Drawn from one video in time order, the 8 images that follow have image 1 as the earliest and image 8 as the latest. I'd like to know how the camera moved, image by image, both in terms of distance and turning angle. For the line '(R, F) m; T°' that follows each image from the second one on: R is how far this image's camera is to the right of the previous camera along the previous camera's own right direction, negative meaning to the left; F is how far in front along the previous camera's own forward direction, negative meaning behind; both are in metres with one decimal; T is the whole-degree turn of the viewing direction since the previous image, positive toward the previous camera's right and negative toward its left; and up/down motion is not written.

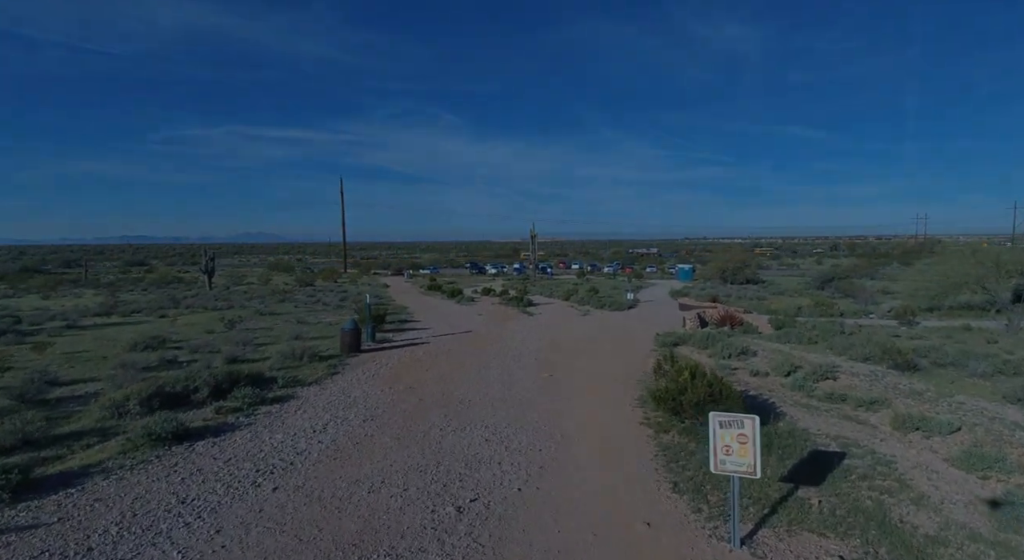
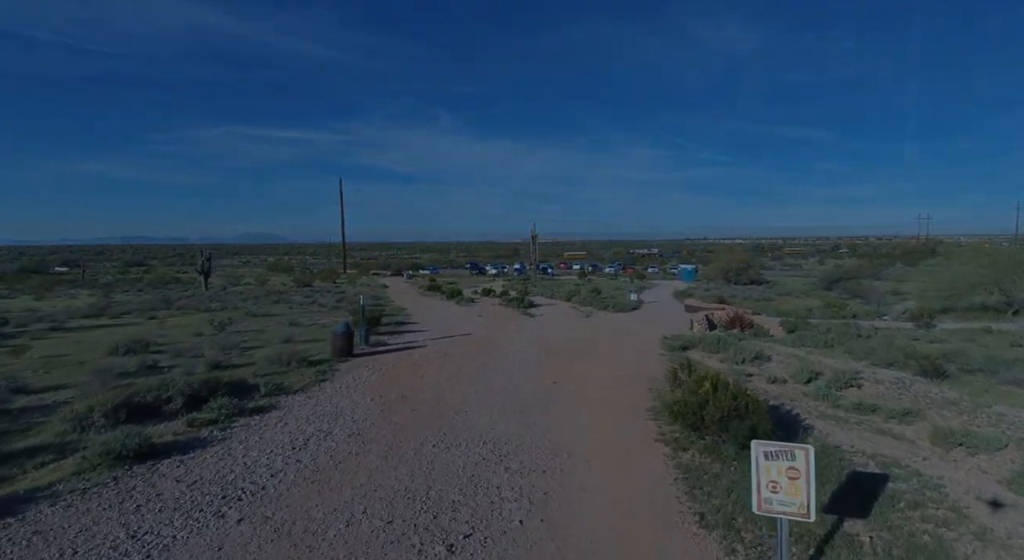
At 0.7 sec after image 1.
(0.0, +1.1) m; 0°
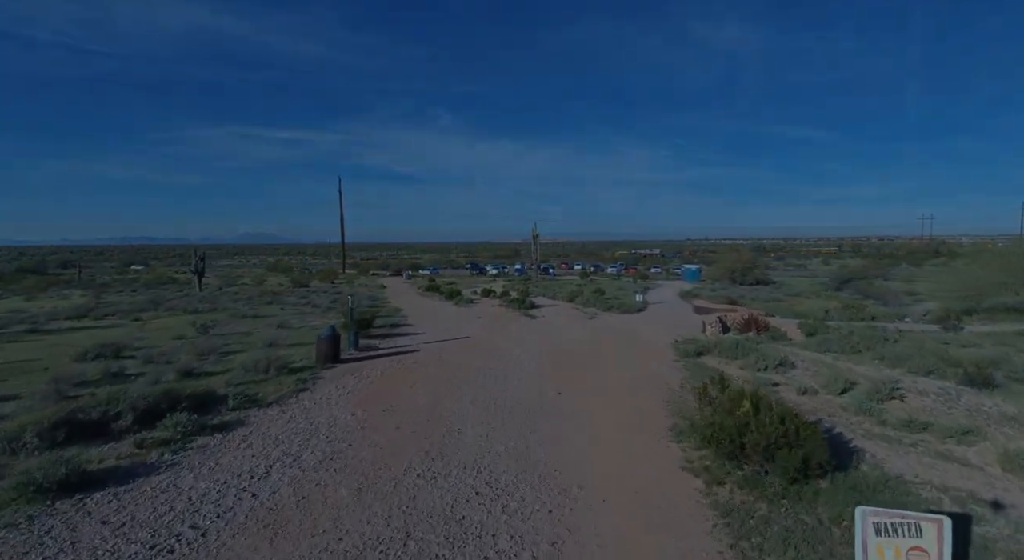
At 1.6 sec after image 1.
(0.0, +1.6) m; 0°
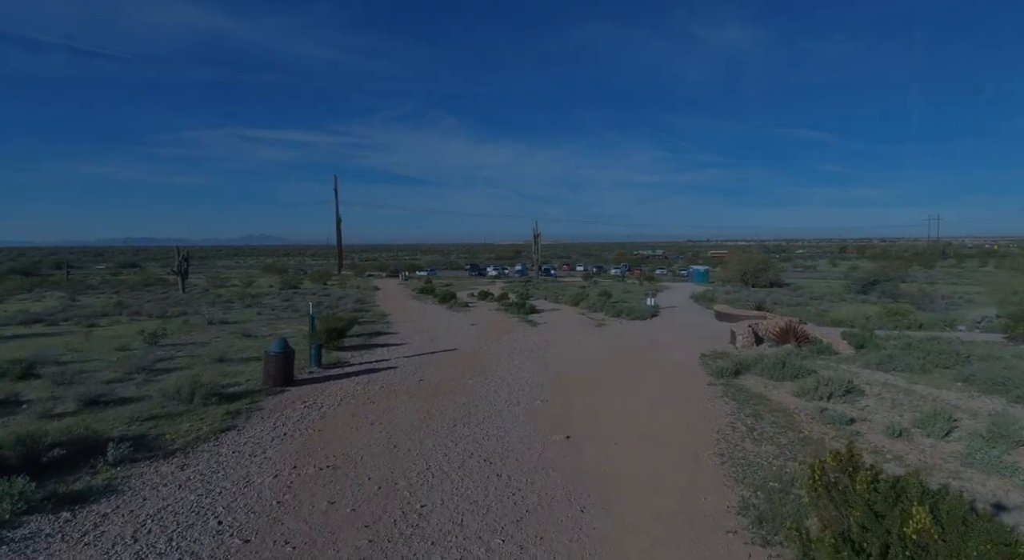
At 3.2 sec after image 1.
(+0.2, +3.5) m; 0°
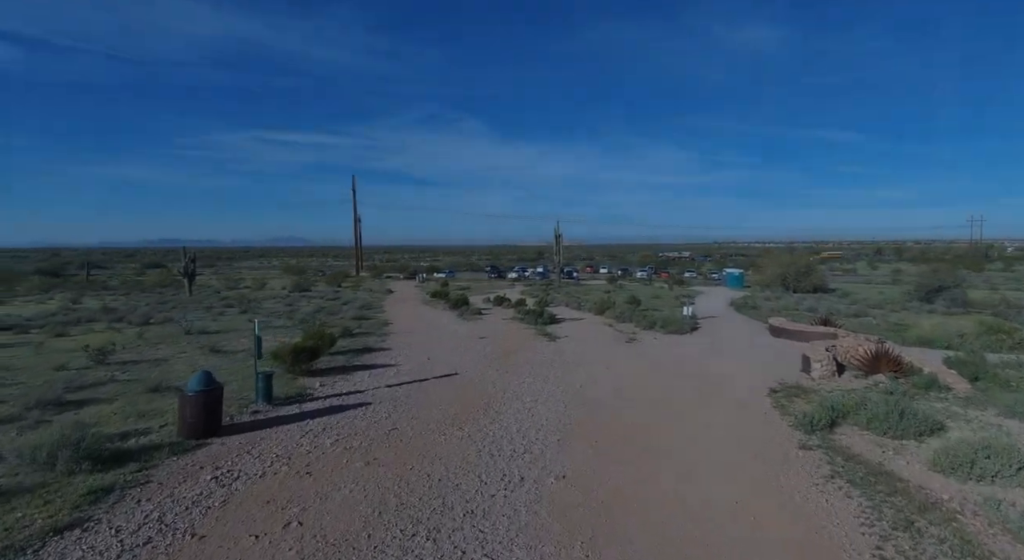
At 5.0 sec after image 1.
(+0.3, +4.1) m; -2°
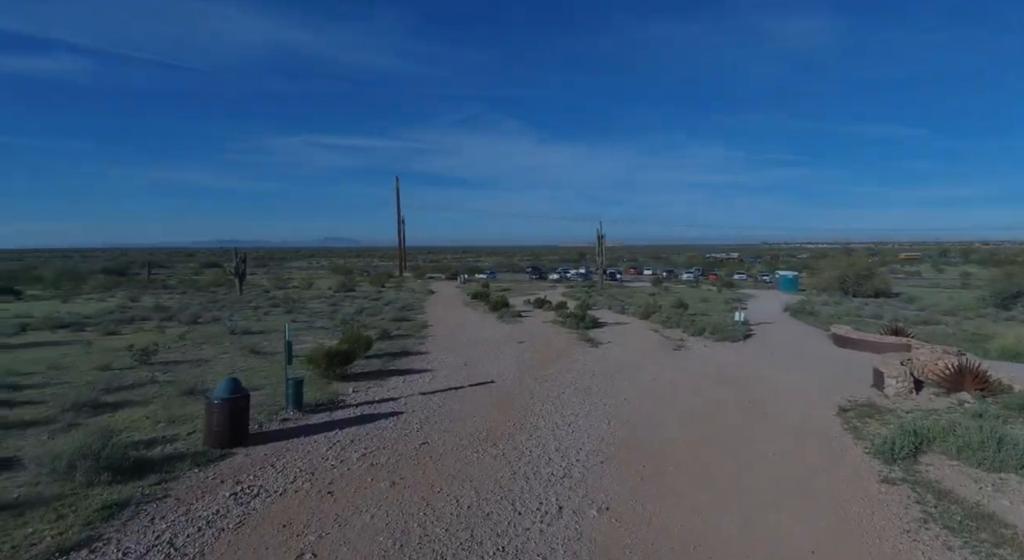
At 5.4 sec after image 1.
(+0.1, +0.8) m; -4°
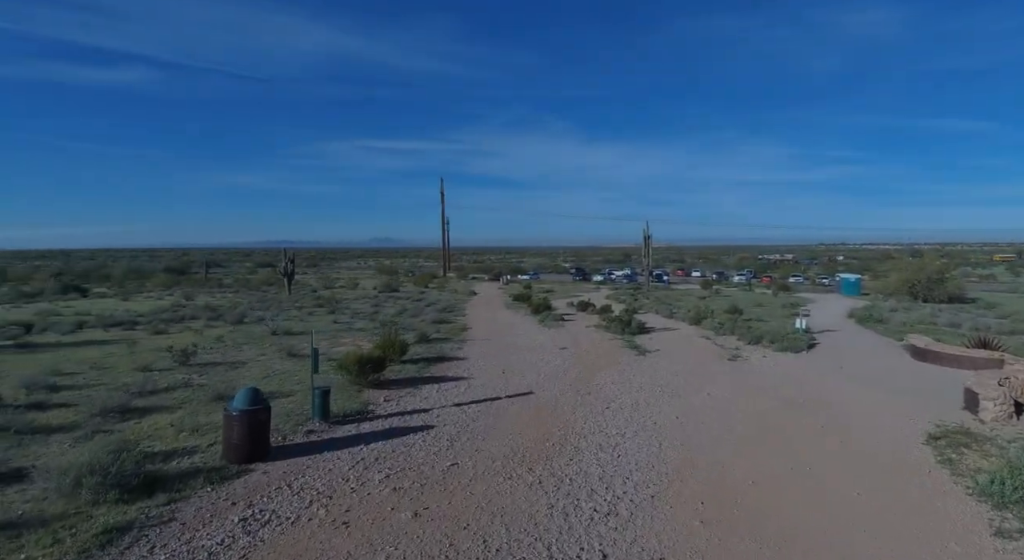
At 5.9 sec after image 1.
(+0.1, +1.0) m; -4°
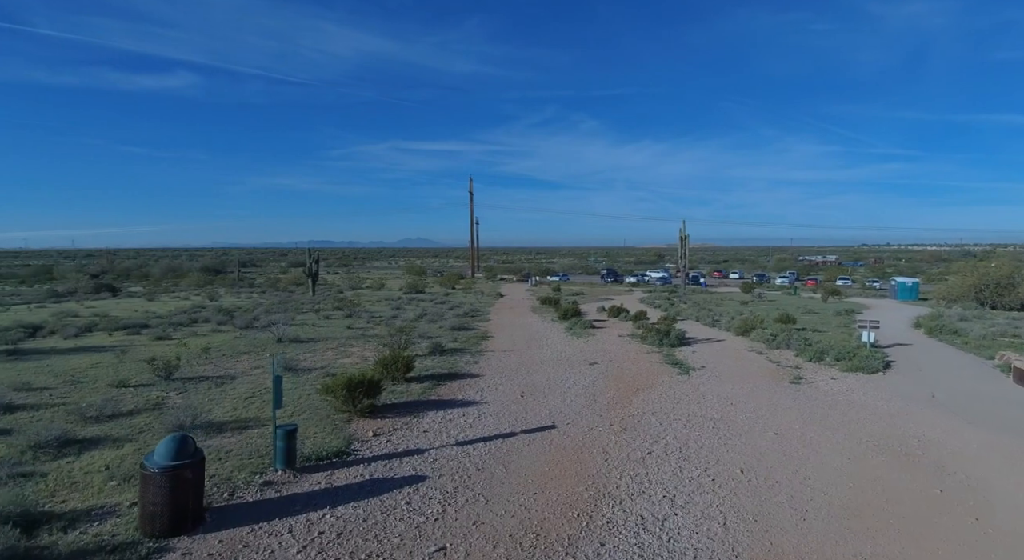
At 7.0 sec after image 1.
(+0.3, +2.6) m; -3°
